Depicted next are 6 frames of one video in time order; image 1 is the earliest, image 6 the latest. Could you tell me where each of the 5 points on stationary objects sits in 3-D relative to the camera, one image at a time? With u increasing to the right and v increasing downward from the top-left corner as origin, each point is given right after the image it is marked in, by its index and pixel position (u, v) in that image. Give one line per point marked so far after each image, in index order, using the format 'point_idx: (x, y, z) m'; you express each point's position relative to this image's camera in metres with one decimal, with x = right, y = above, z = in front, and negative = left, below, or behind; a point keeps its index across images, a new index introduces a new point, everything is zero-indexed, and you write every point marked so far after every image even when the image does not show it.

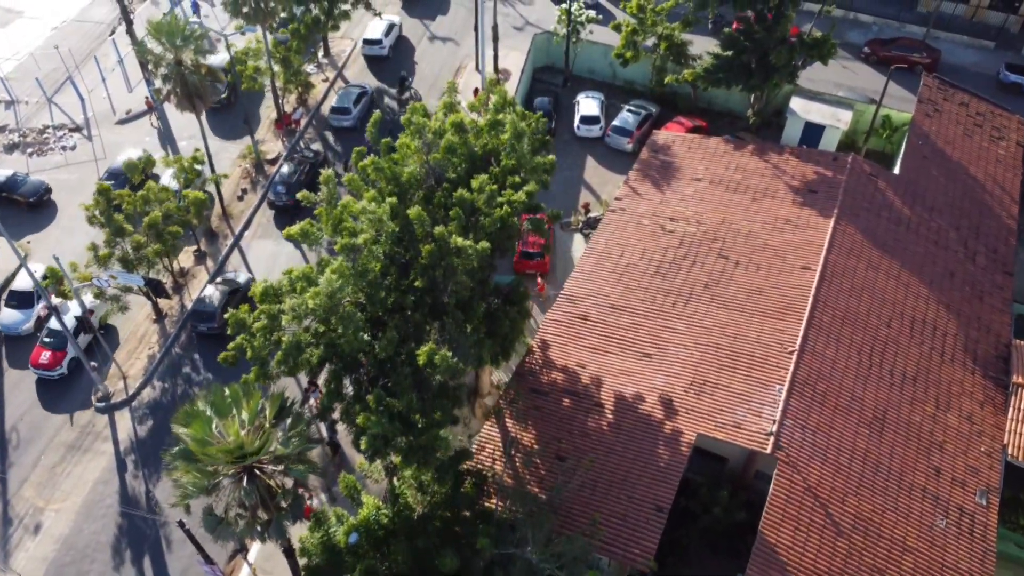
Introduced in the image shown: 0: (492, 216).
0: (-0.5, +1.8, +18.6) m
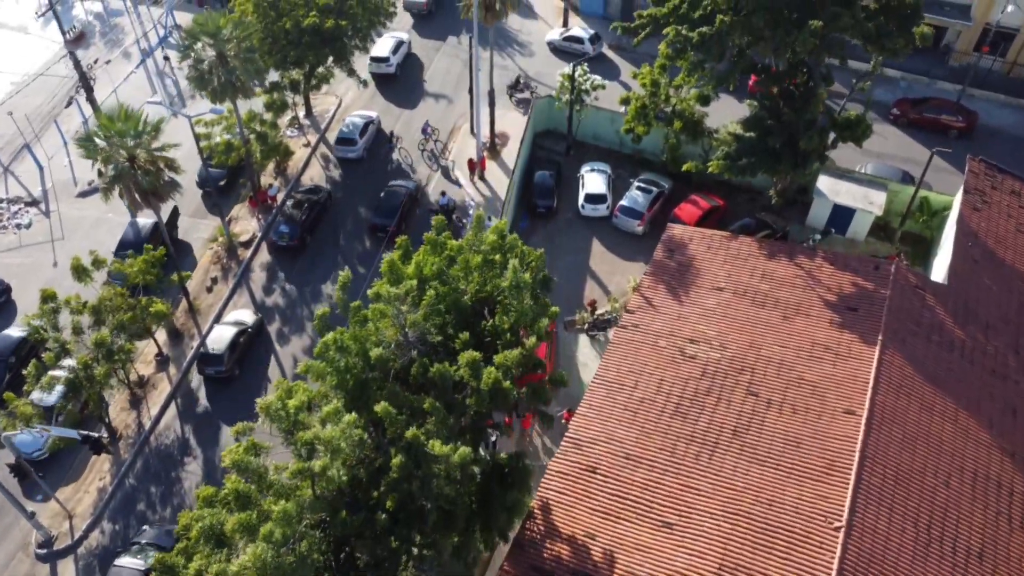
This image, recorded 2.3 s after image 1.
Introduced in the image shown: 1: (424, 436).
0: (-0.6, -2.1, +15.4) m
1: (-1.6, -2.7, +14.2) m
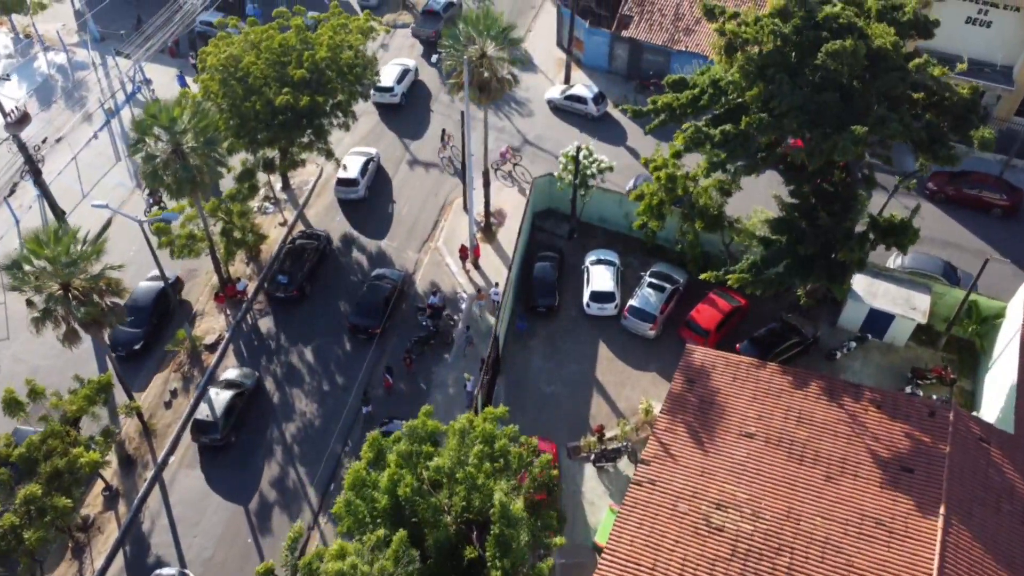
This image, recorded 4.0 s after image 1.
0: (-0.7, -6.0, +12.0) m
1: (-1.7, -6.6, +10.9) m
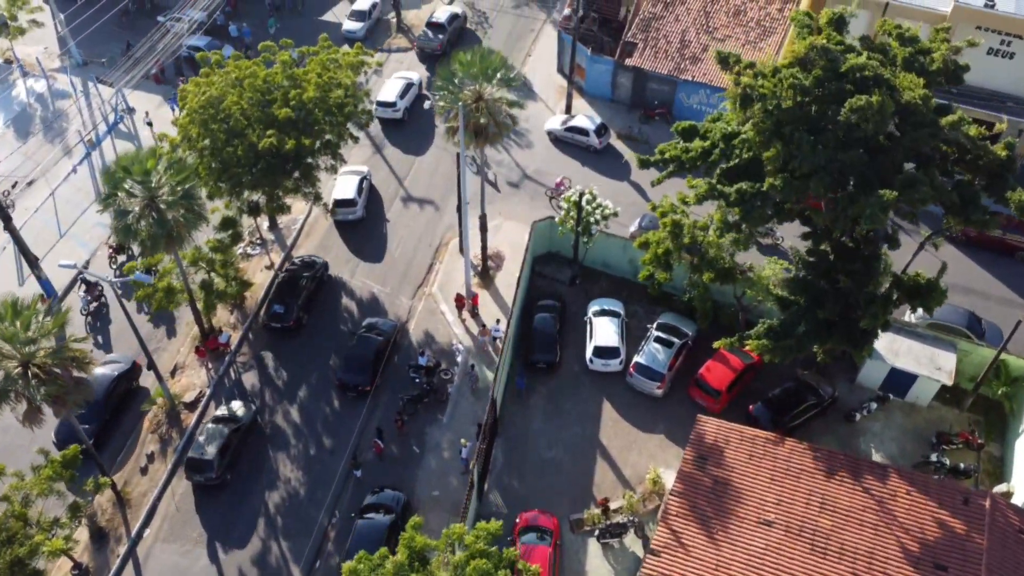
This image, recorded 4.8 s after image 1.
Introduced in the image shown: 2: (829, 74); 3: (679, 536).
0: (-0.7, -7.8, +10.4) m
1: (-1.7, -8.5, +9.2) m
2: (+8.1, +5.4, +19.9) m
3: (+4.1, -6.1, +19.4) m
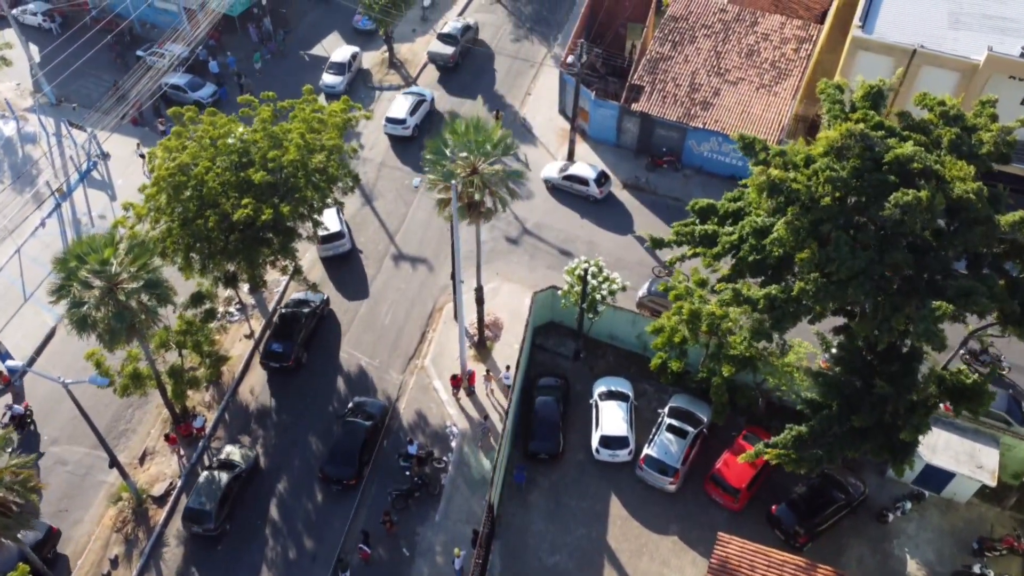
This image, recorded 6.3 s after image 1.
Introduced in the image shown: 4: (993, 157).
0: (-0.7, -10.4, +8.1) m
1: (-1.7, -11.0, +7.0) m
2: (+8.0, +2.8, +17.7) m
3: (+4.1, -8.7, +17.2) m
4: (+11.3, +3.1, +18.5) m
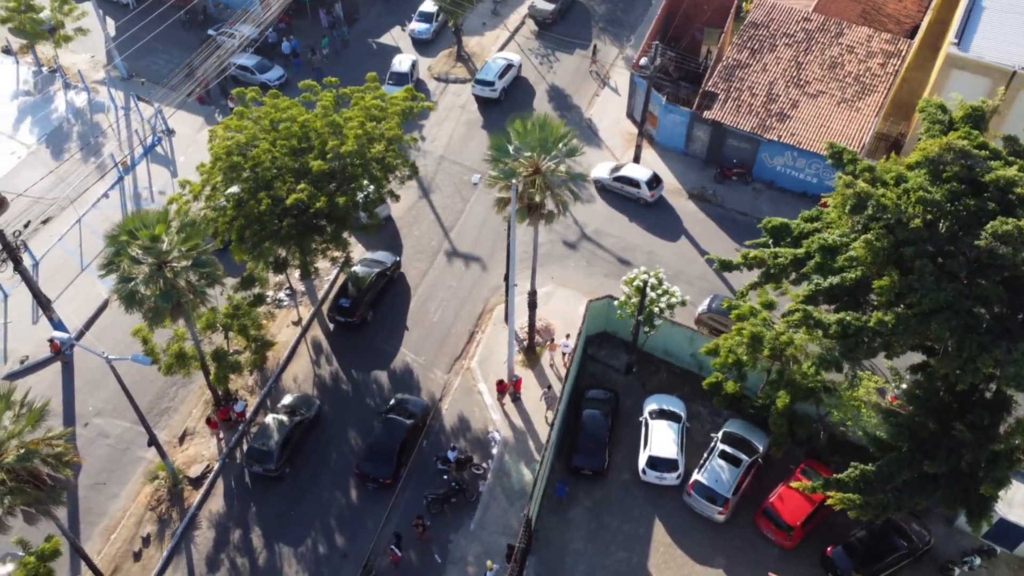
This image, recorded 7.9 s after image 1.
0: (-0.9, -10.5, +7.2) m
1: (-2.0, -11.1, +6.2) m
2: (+9.4, +2.0, +16.2) m
3: (+4.6, -9.2, +16.0) m
4: (+12.8, +2.1, +16.9) m
